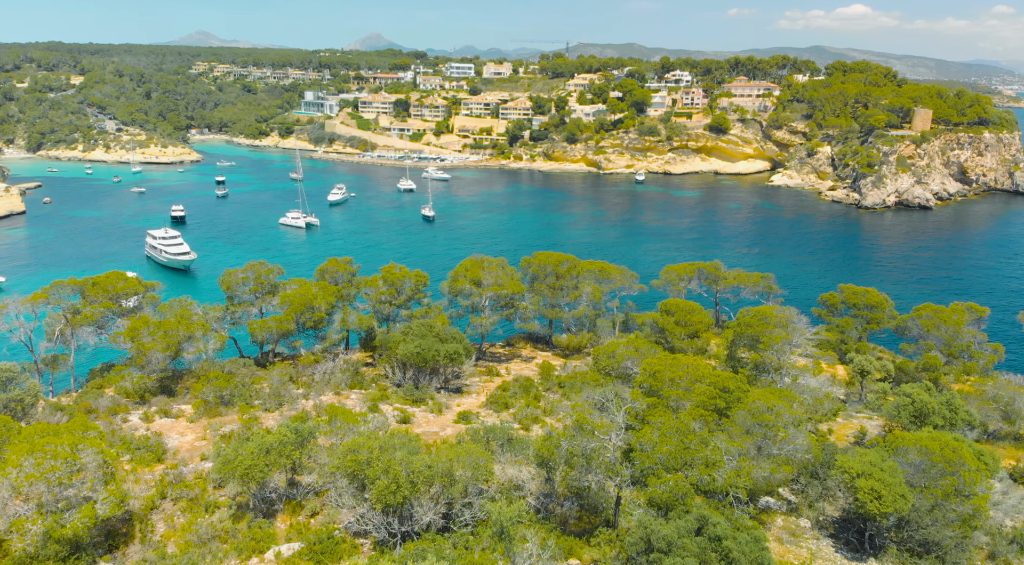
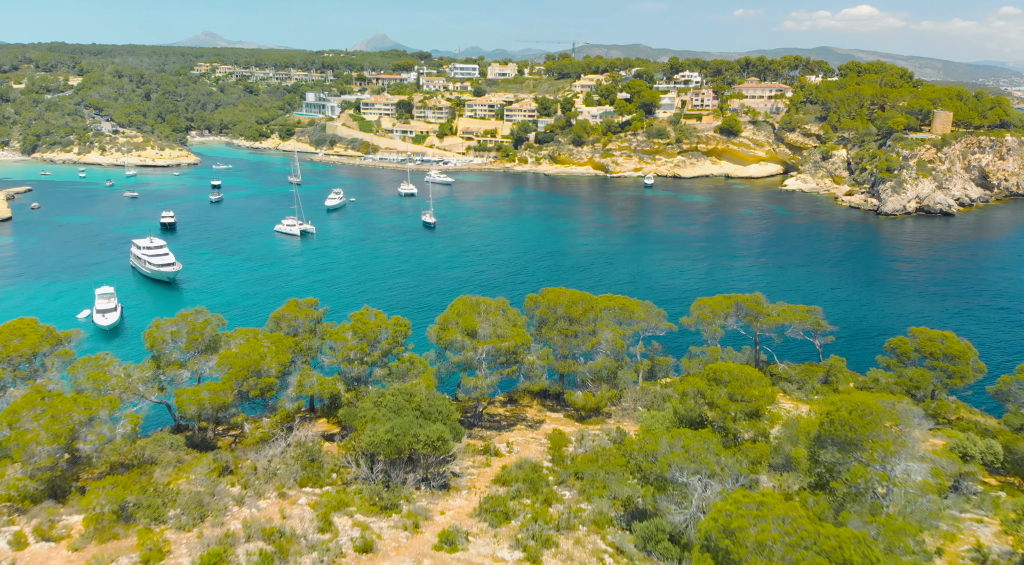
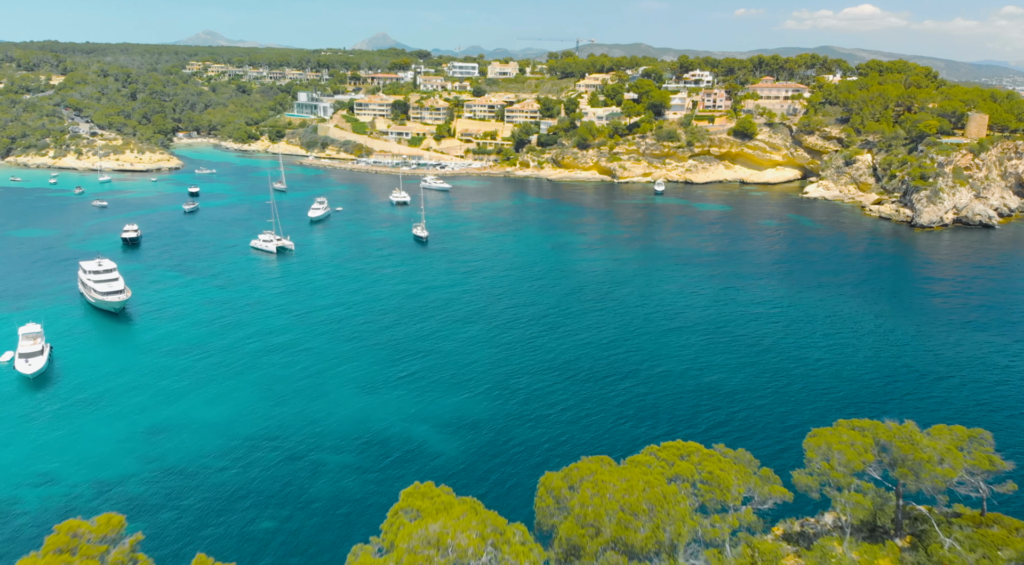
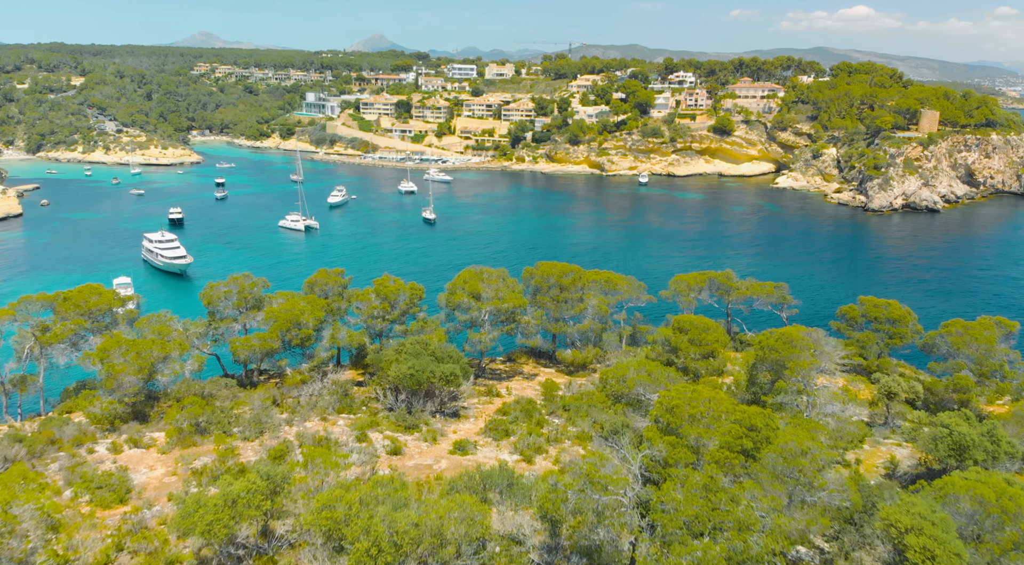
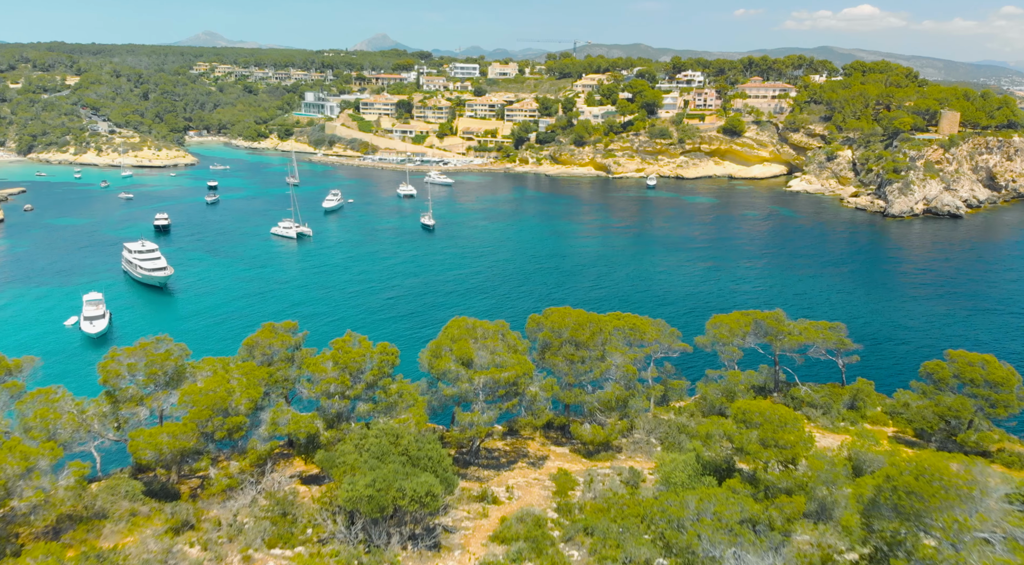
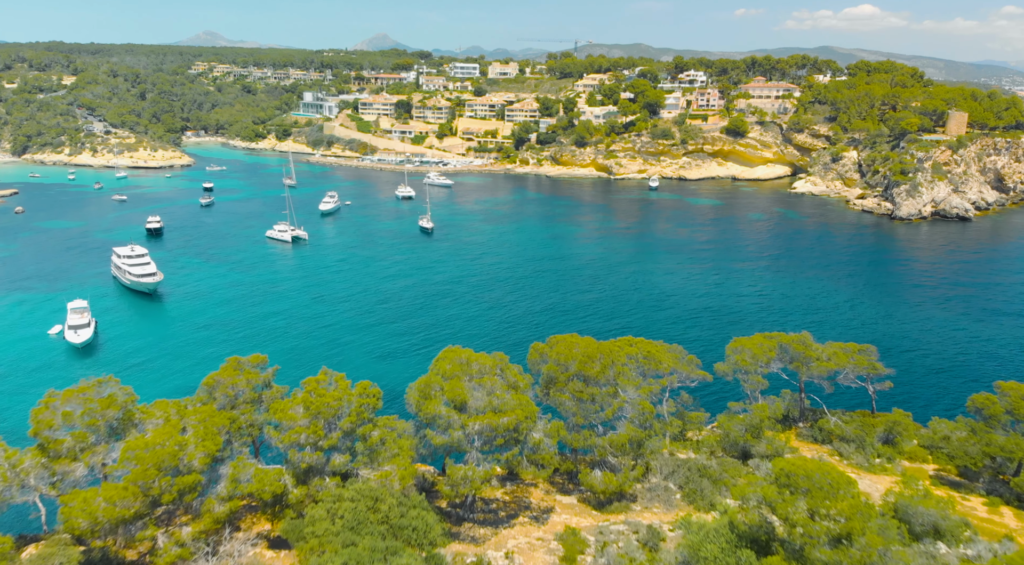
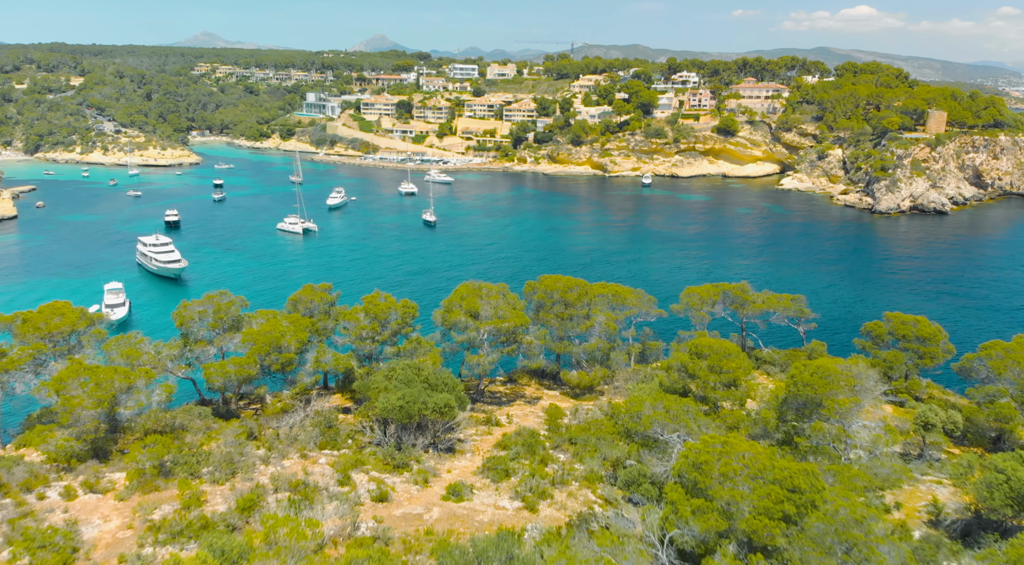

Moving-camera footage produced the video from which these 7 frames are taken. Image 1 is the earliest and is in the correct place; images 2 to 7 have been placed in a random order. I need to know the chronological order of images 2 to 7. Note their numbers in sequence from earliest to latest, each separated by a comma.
4, 7, 2, 5, 6, 3
